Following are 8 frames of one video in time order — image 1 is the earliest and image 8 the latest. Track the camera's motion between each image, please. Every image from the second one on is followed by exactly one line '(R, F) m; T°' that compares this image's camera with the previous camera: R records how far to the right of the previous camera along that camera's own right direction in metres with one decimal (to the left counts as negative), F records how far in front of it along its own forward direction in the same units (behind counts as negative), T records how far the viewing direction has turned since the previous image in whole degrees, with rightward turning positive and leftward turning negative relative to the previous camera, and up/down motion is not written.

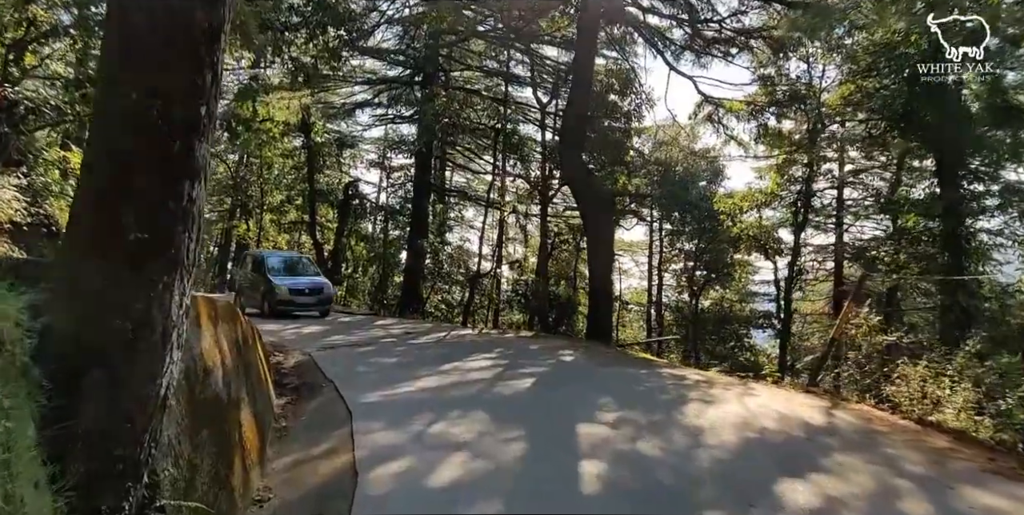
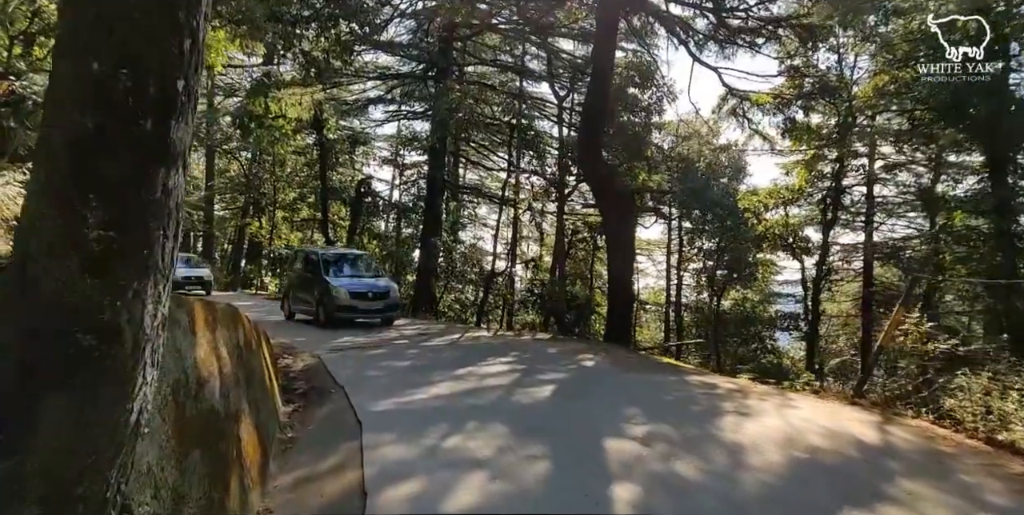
(-0.1, +0.5) m; -1°
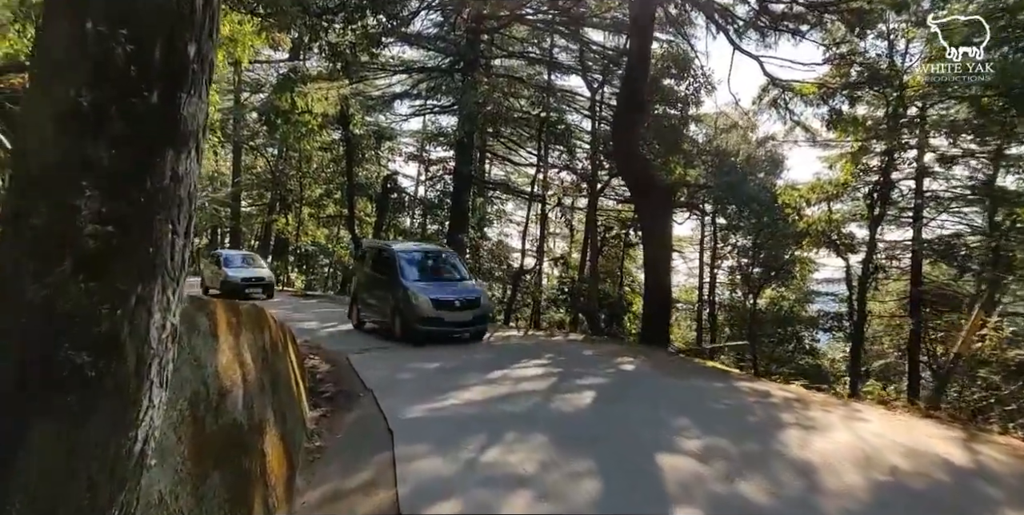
(-0.2, +0.5) m; -2°
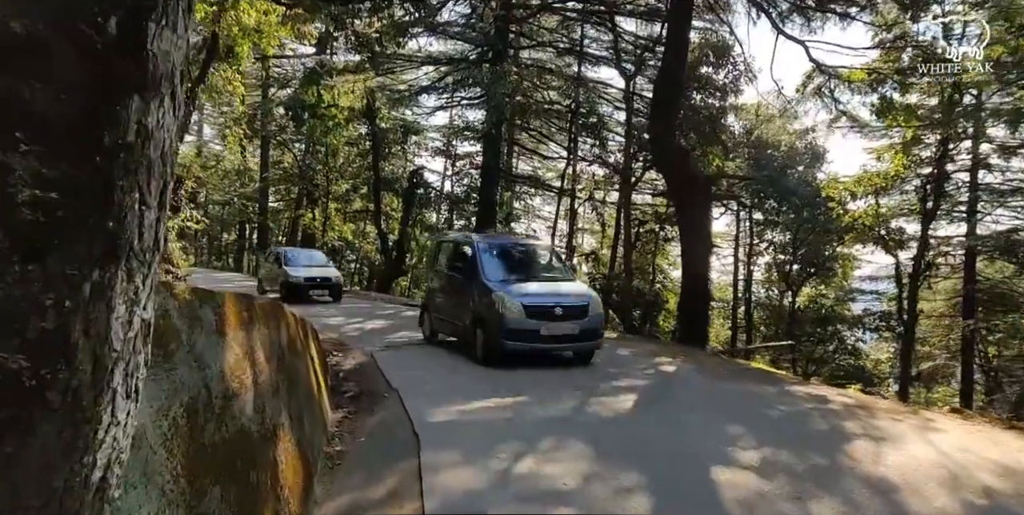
(-0.1, +0.5) m; -2°
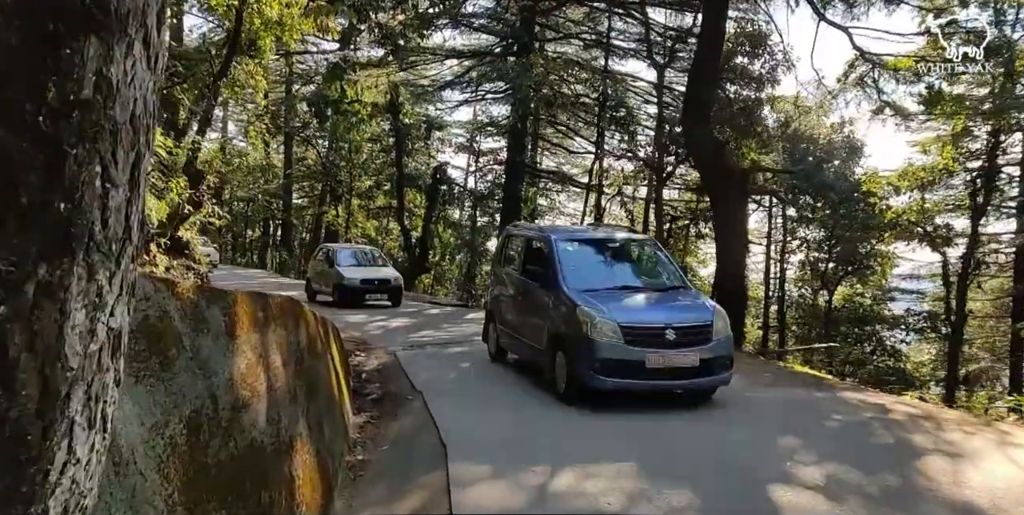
(-0.1, +0.4) m; -2°
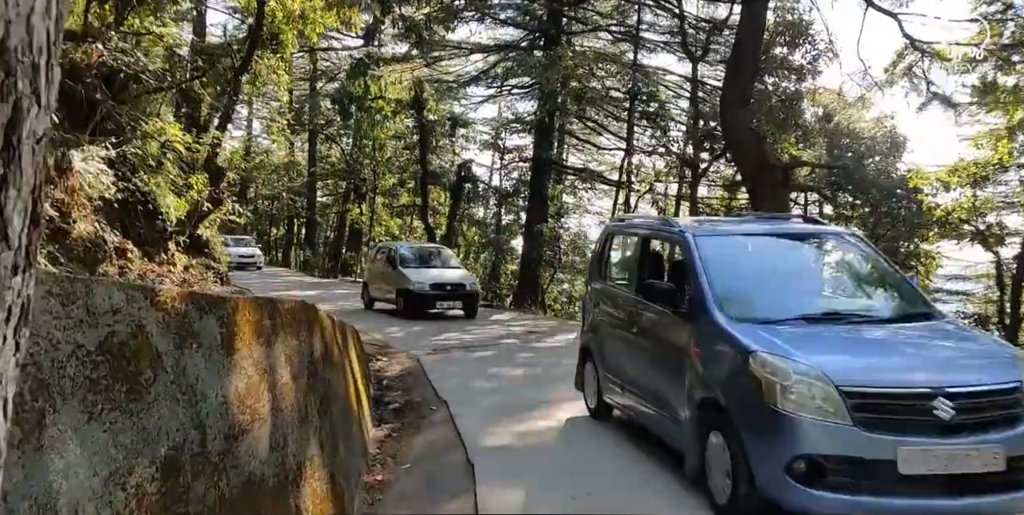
(-0.1, +0.5) m; -2°
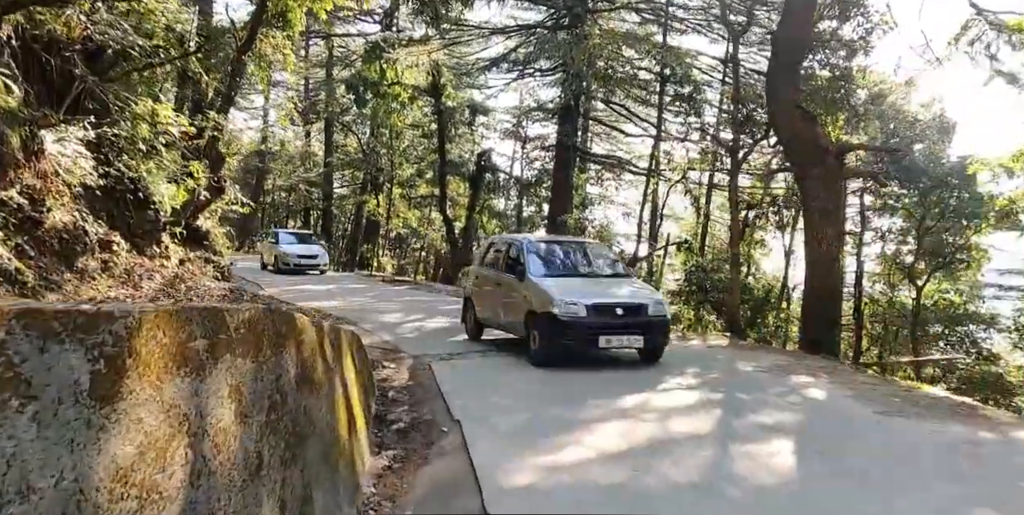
(0.0, +1.1) m; -2°
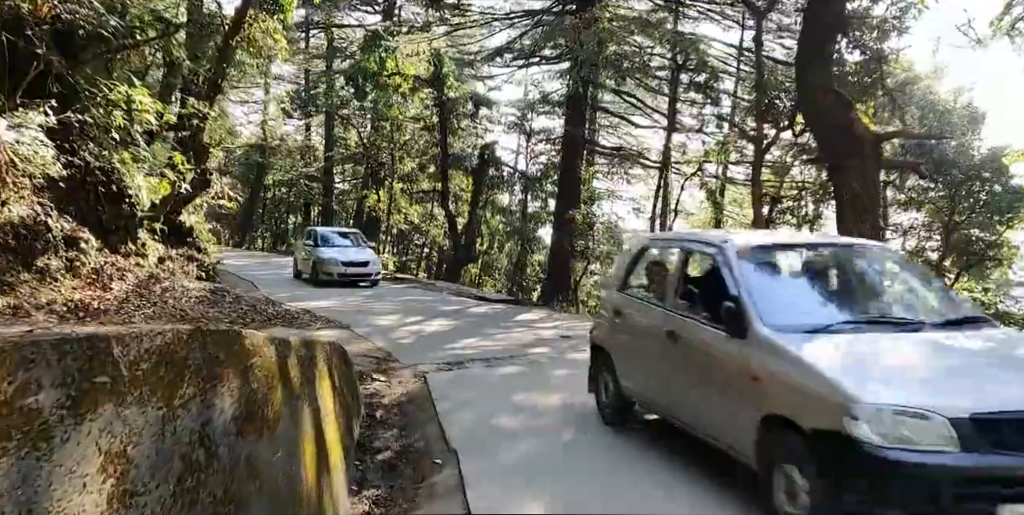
(0.0, +0.9) m; 0°
